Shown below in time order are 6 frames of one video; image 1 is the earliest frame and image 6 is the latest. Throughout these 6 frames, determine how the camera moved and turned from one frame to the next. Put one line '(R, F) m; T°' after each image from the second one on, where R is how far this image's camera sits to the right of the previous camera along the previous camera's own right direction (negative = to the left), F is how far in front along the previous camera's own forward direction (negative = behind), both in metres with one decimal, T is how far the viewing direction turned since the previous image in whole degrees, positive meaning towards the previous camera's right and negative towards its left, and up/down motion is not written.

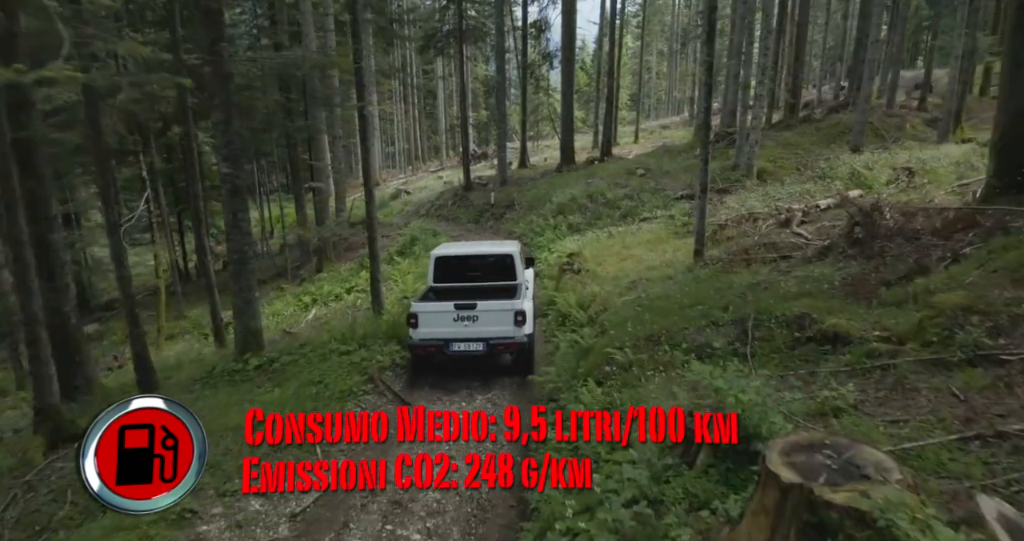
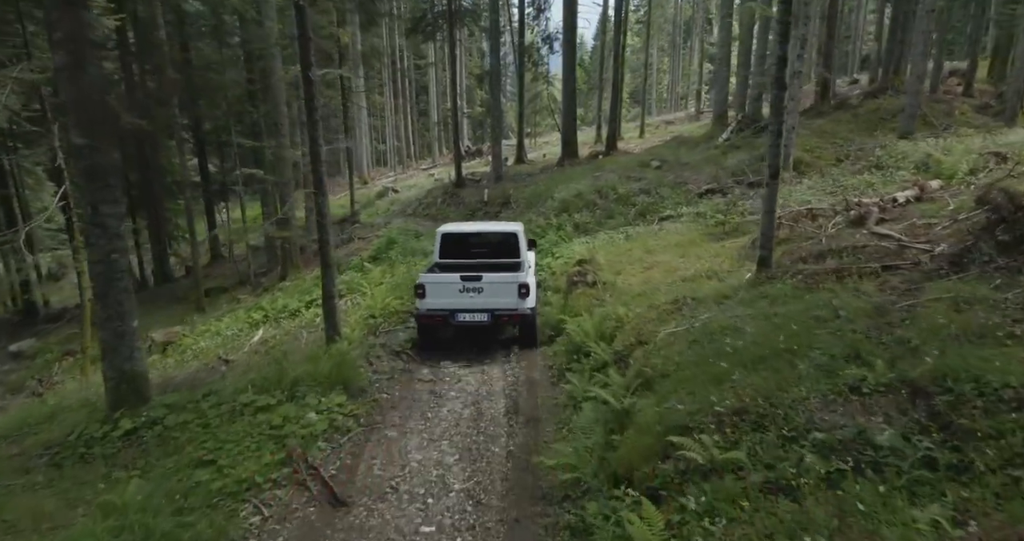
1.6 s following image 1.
(0.0, +3.2) m; 0°
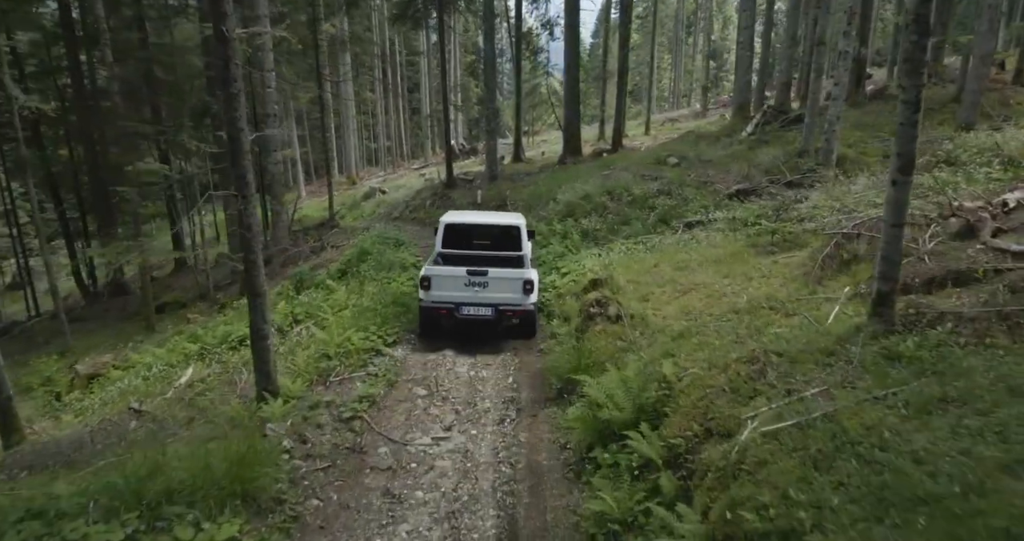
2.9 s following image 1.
(0.0, +2.7) m; 0°
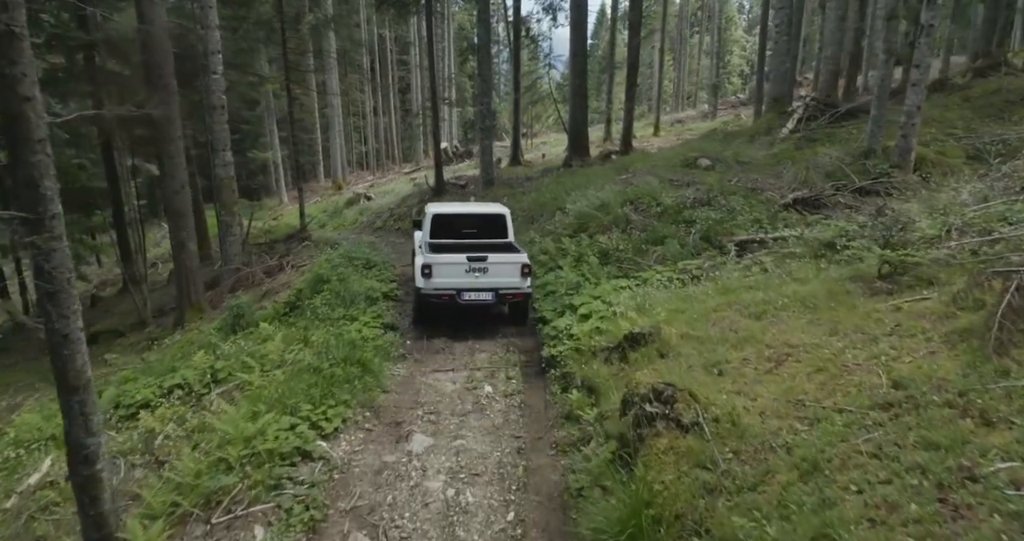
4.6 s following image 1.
(0.0, +3.2) m; 0°
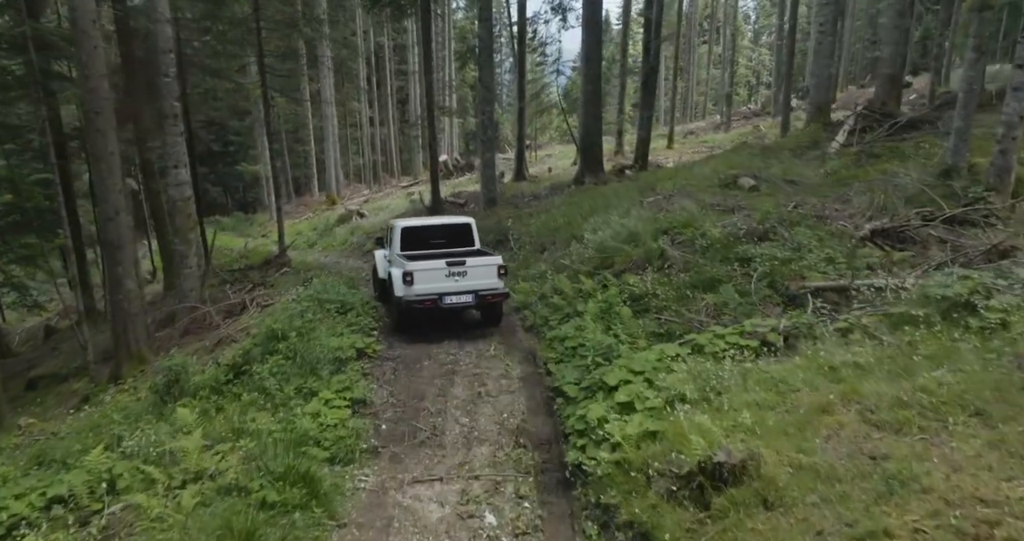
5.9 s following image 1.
(-0.1, +2.4) m; 0°
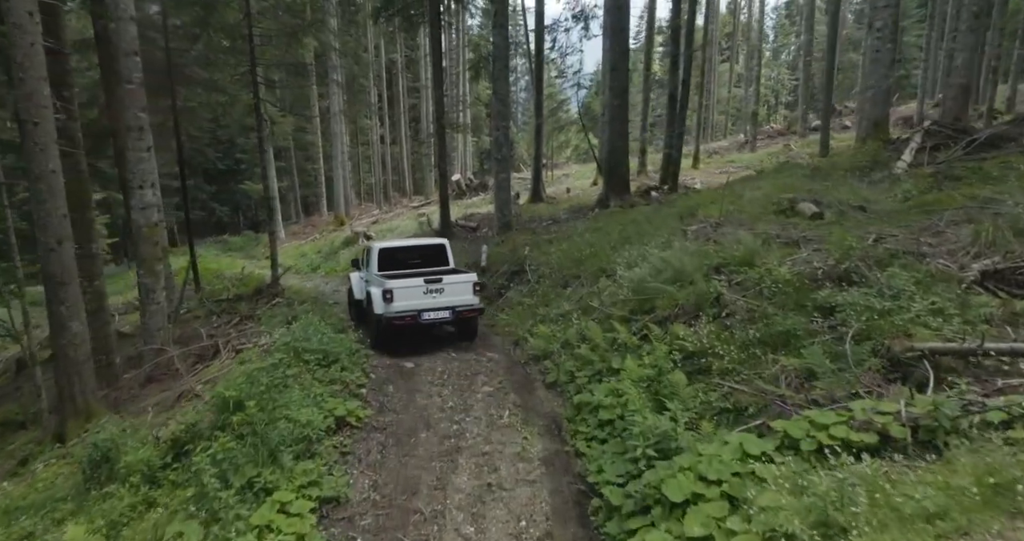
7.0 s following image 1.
(-0.1, +1.8) m; -1°
